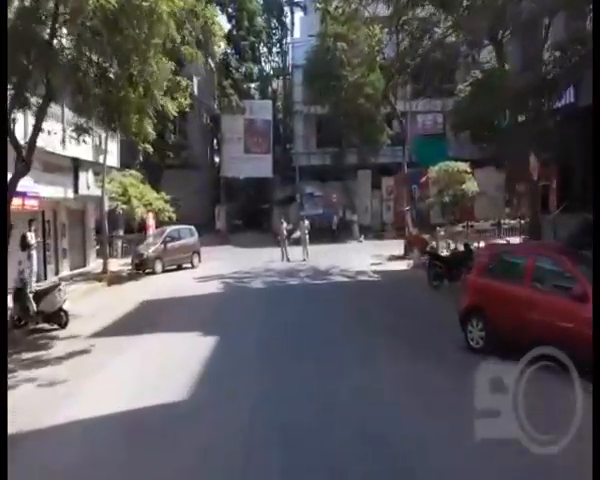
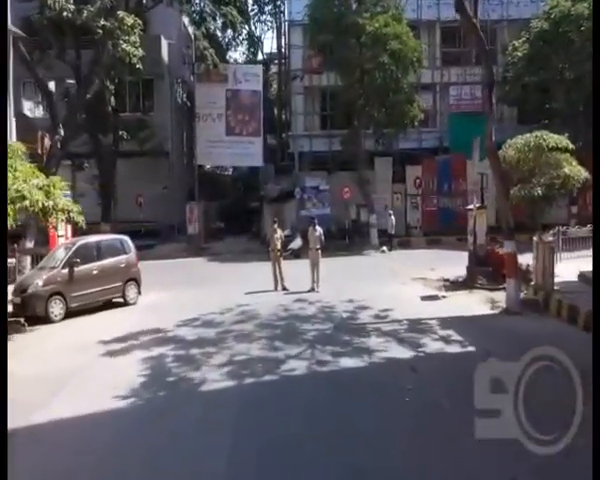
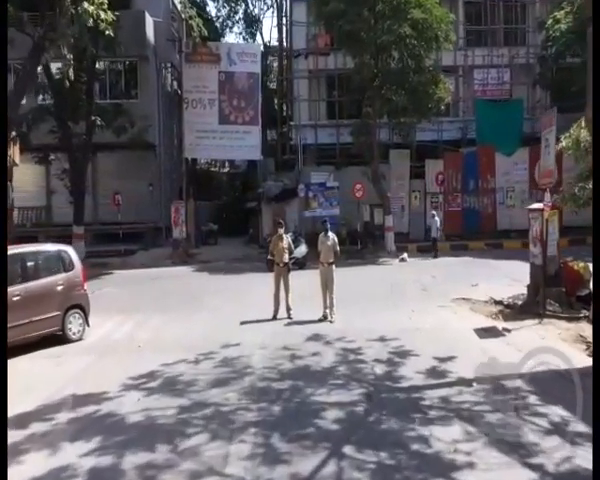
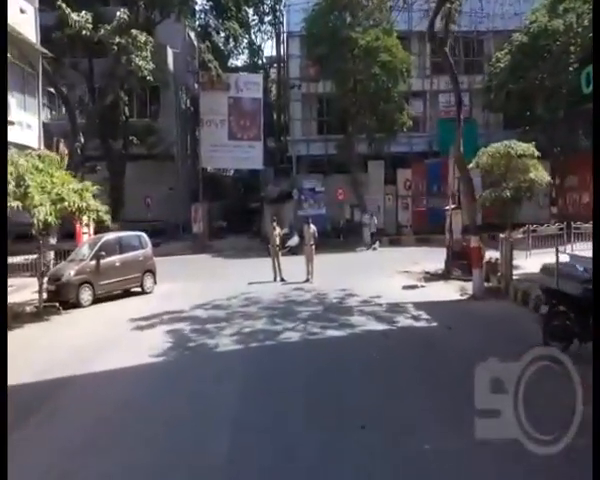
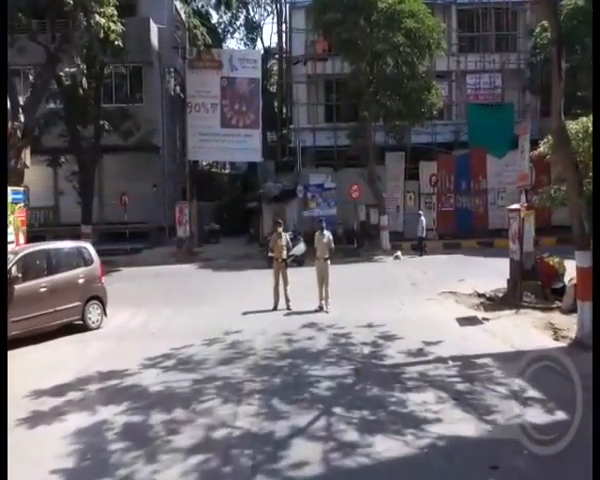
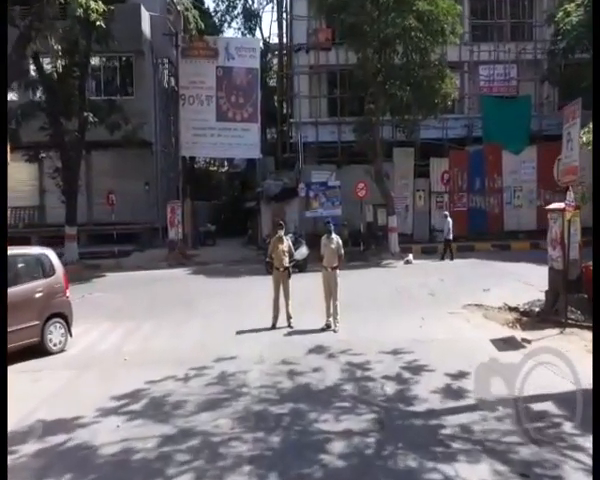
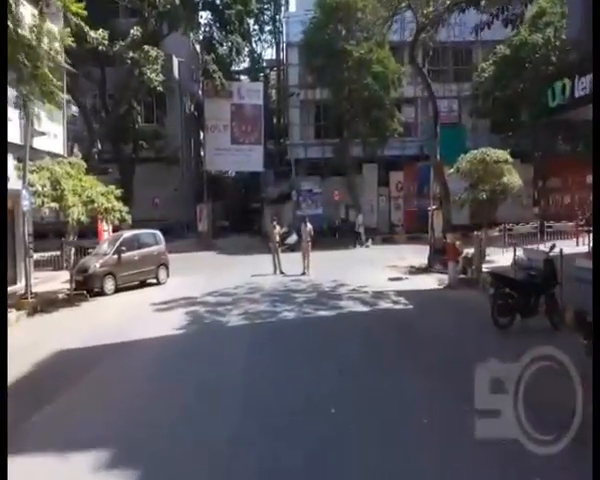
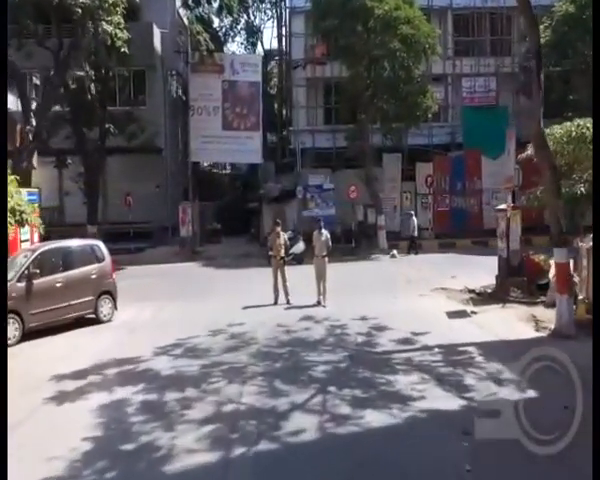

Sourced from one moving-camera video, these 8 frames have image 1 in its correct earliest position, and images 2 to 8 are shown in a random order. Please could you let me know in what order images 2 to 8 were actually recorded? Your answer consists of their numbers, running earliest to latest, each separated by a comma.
7, 4, 2, 8, 5, 3, 6
